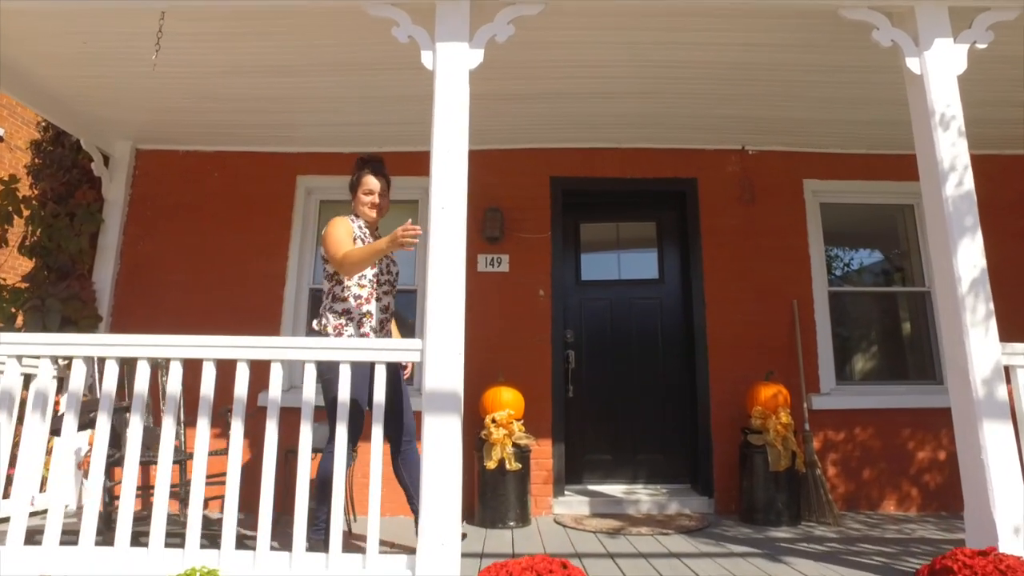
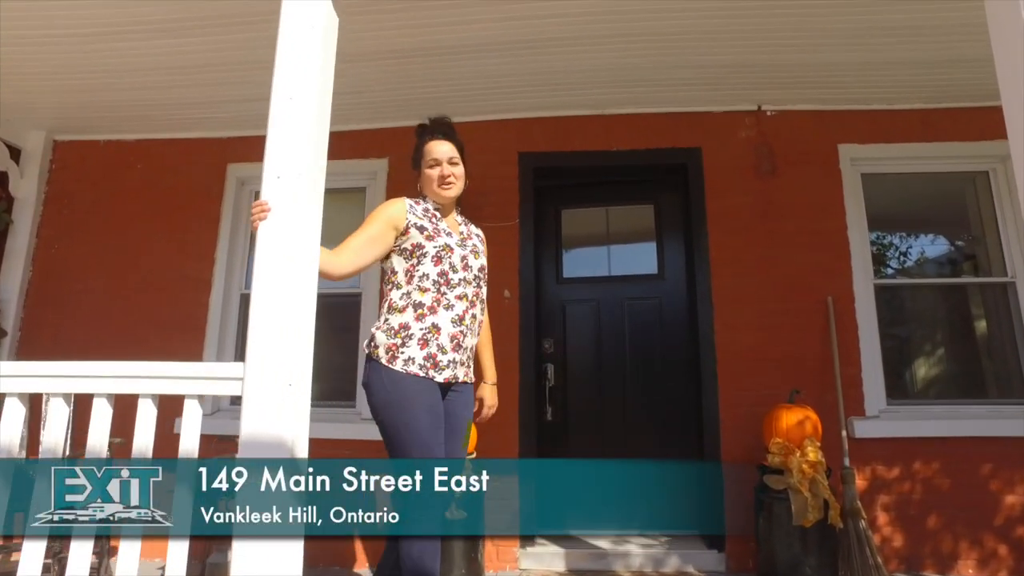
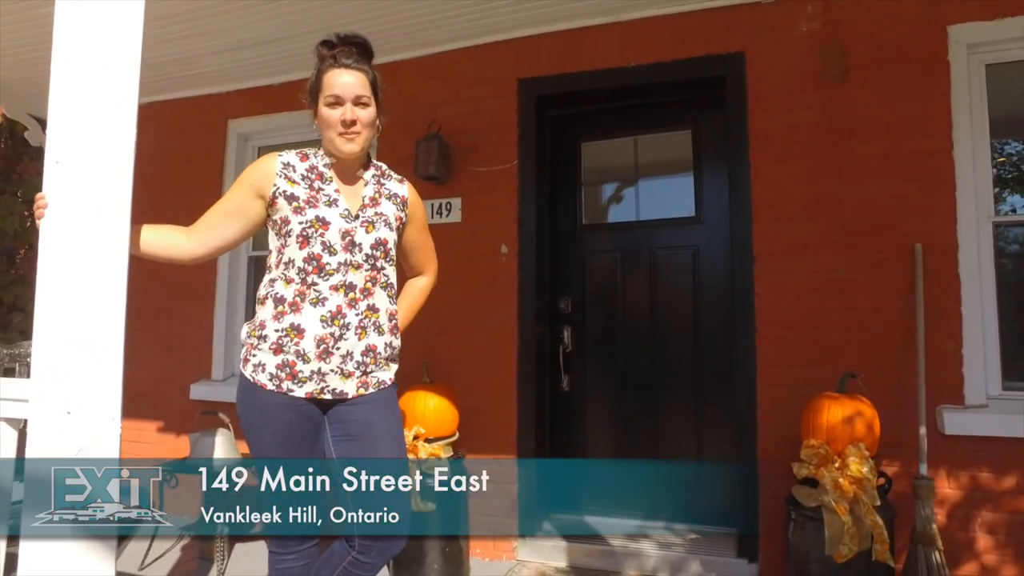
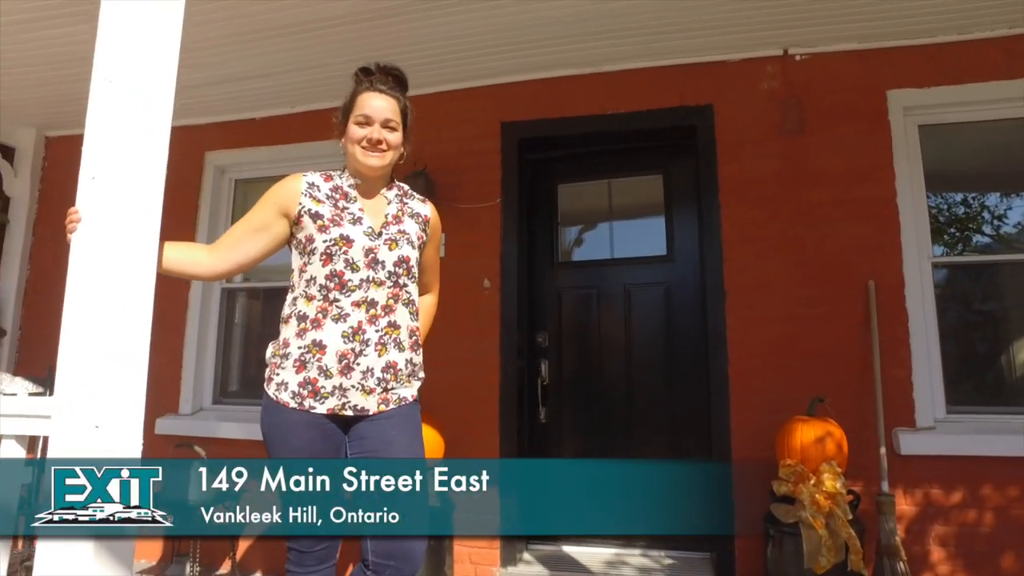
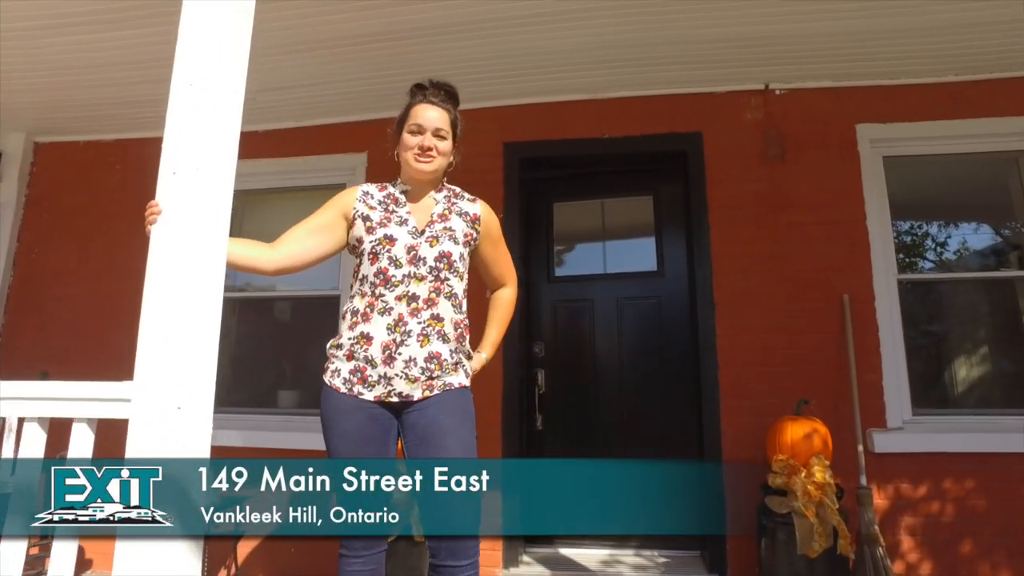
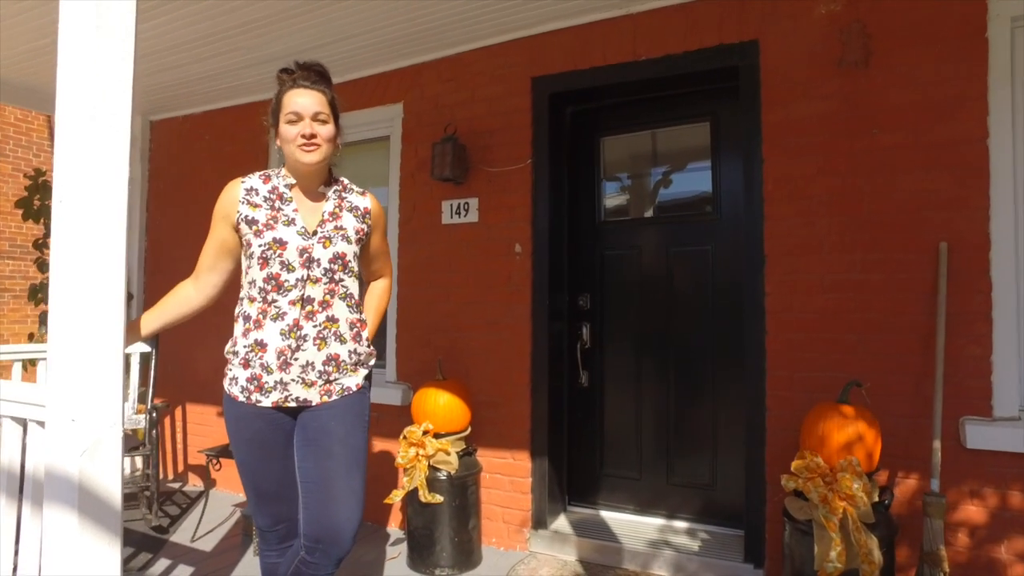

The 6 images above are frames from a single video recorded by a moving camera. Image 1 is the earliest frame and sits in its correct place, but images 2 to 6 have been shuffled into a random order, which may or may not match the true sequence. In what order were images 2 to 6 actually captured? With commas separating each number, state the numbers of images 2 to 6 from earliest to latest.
2, 5, 4, 3, 6
